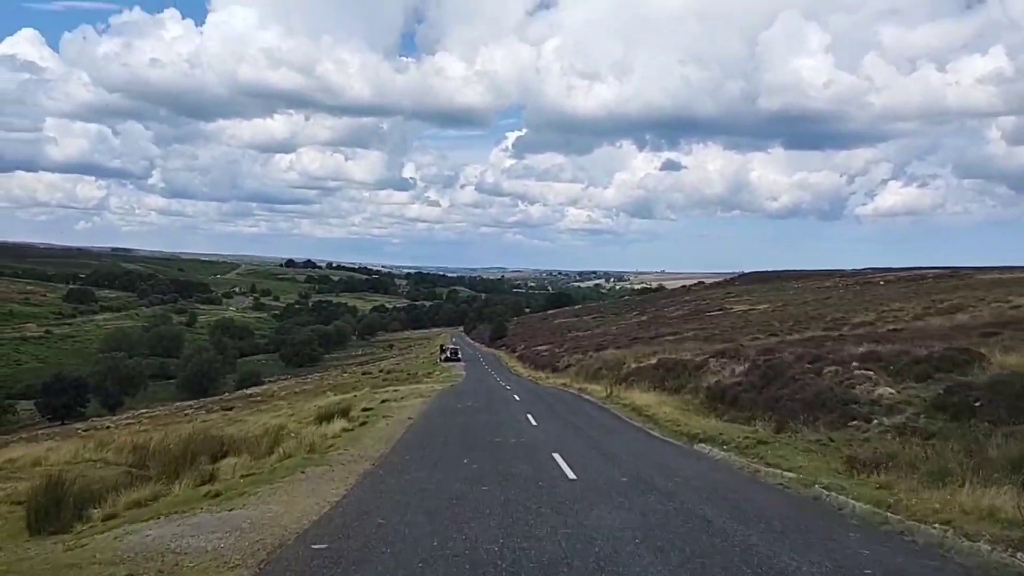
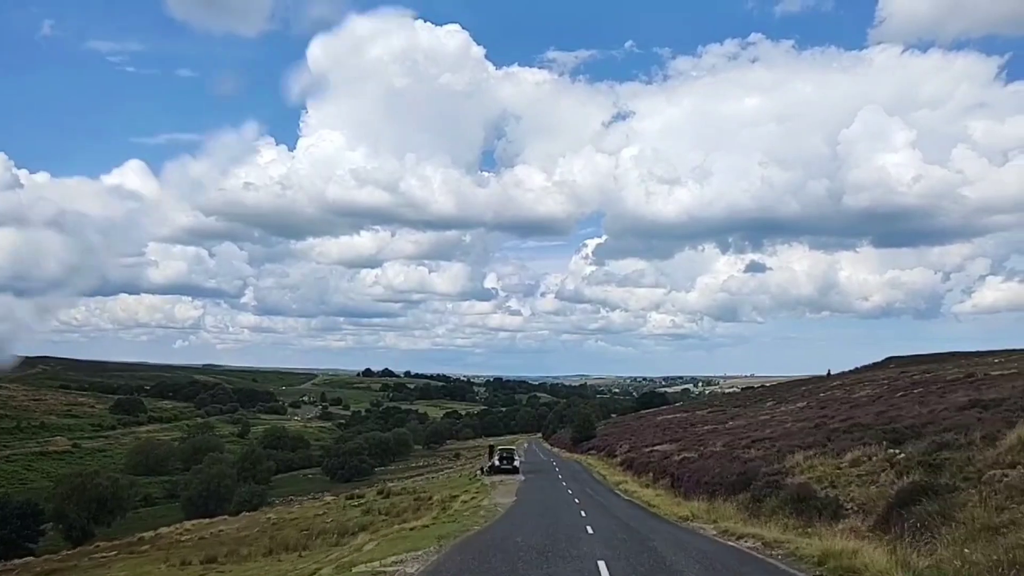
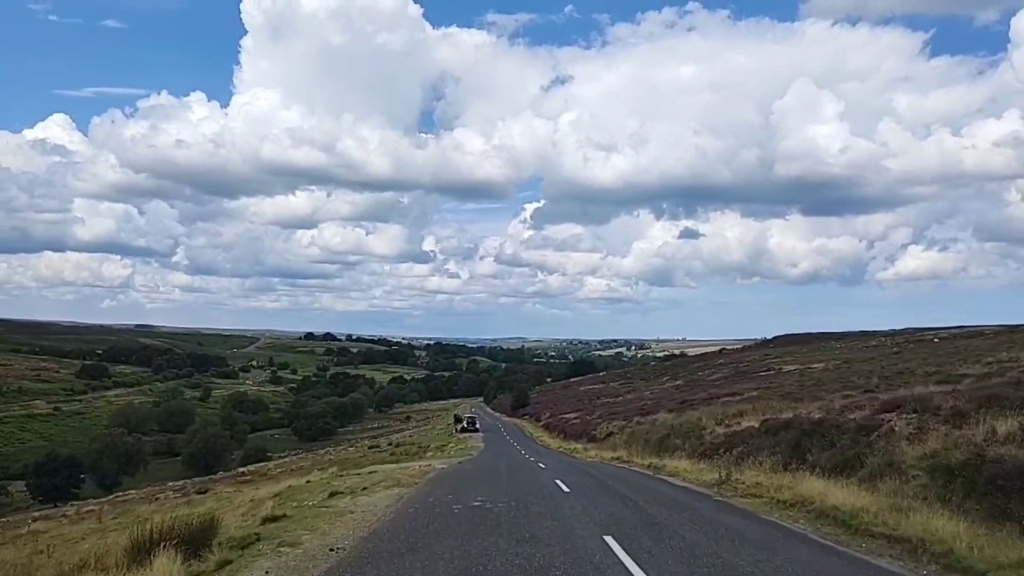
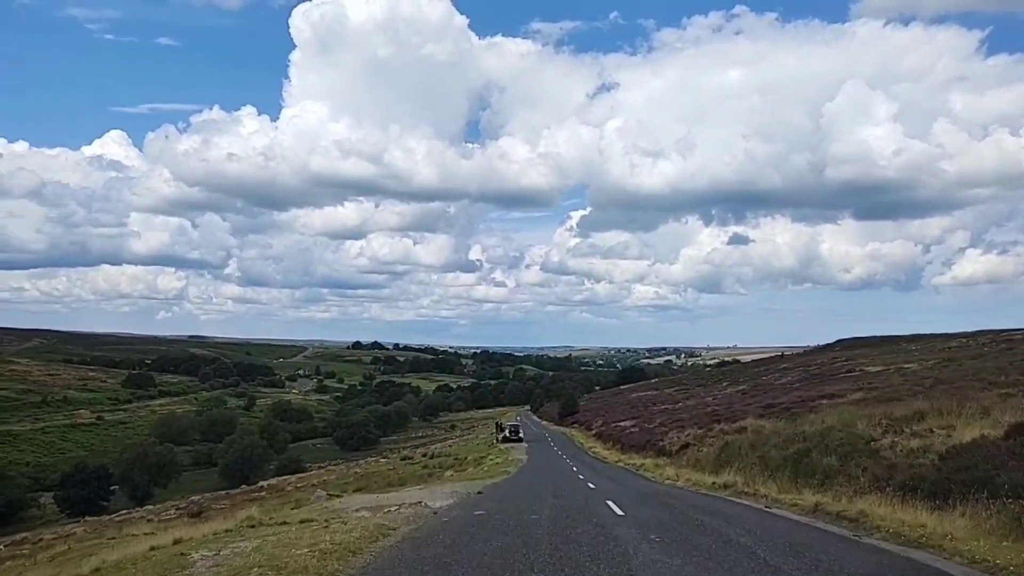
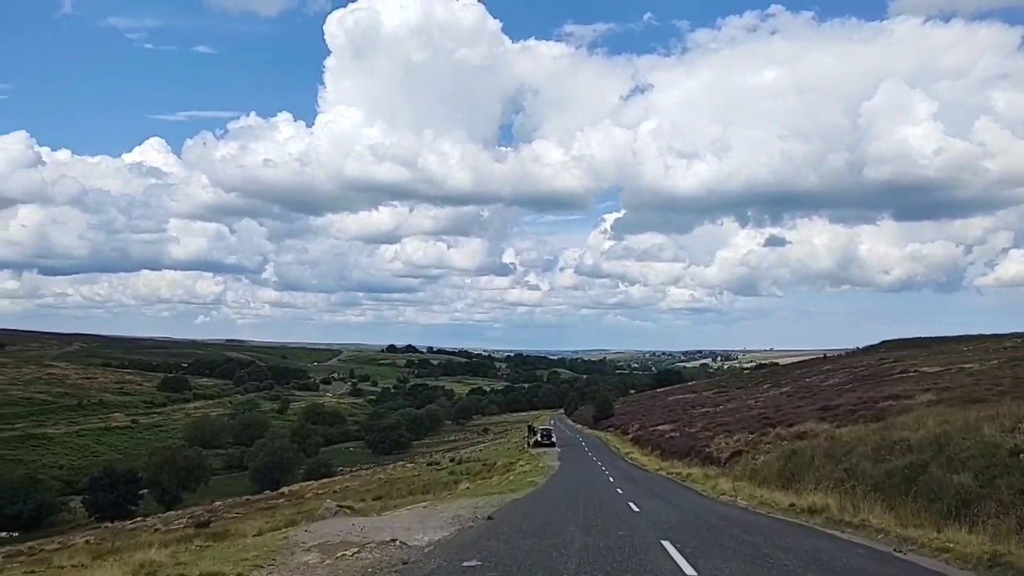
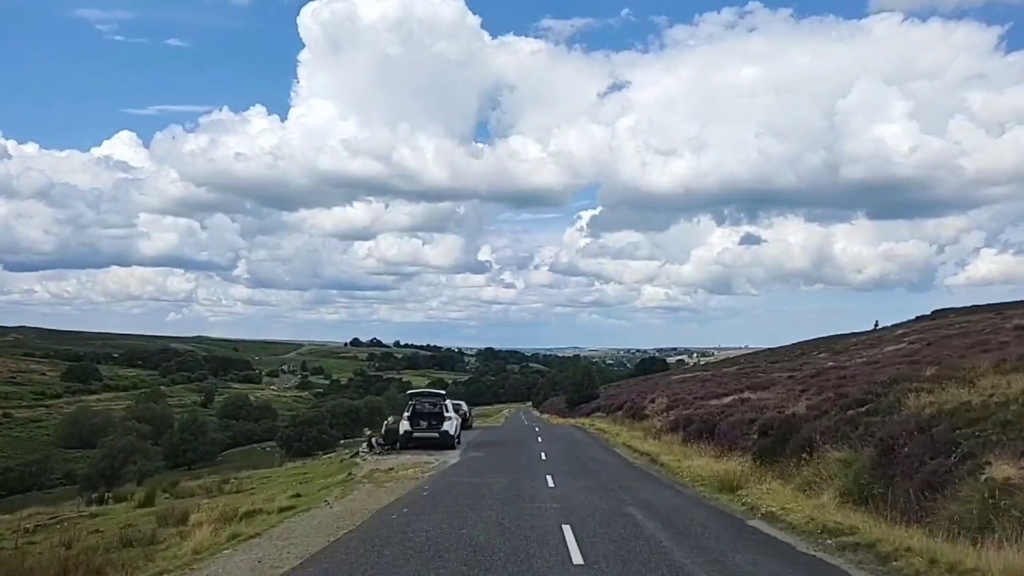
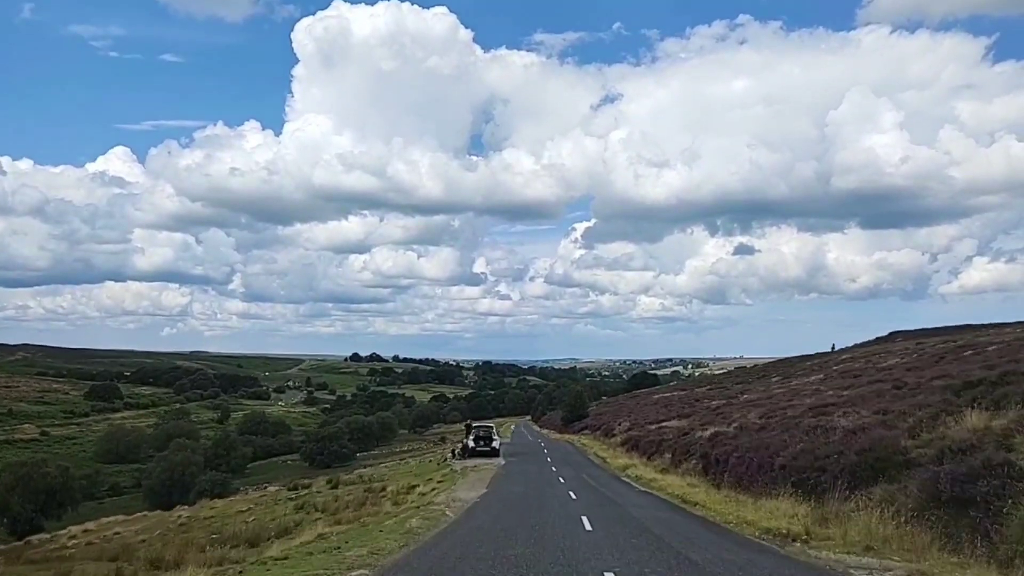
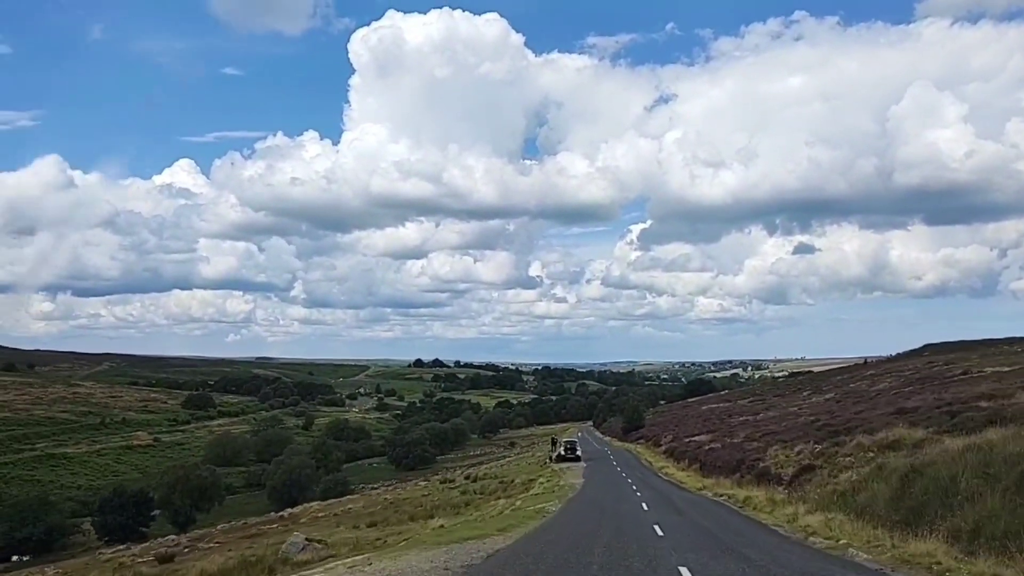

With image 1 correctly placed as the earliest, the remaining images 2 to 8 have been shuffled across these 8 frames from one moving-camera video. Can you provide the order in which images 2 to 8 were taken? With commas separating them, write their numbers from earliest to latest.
3, 4, 5, 8, 2, 7, 6
